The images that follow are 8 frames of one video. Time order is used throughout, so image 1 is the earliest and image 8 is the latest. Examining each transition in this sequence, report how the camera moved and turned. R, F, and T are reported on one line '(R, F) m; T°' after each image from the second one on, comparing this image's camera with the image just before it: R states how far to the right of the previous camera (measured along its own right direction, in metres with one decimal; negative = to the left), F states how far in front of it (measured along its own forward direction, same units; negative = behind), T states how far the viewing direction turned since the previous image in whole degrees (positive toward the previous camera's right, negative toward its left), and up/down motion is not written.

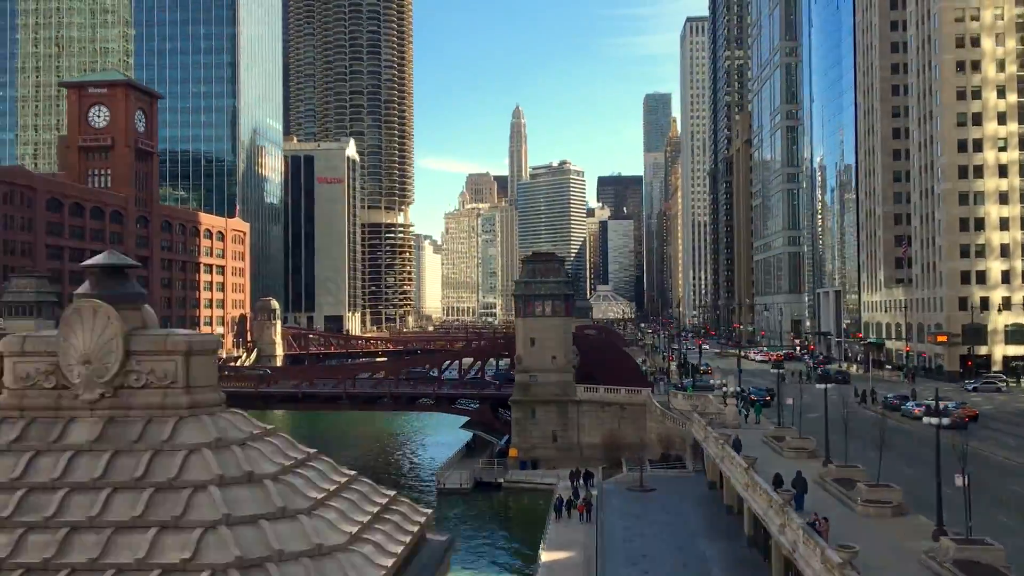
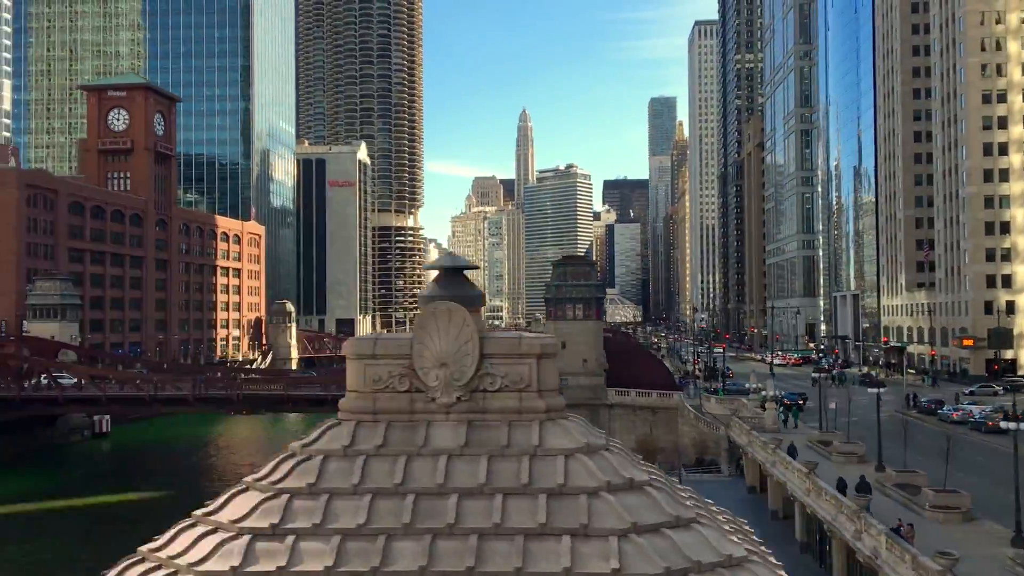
(-1.7, +0.1) m; 0°
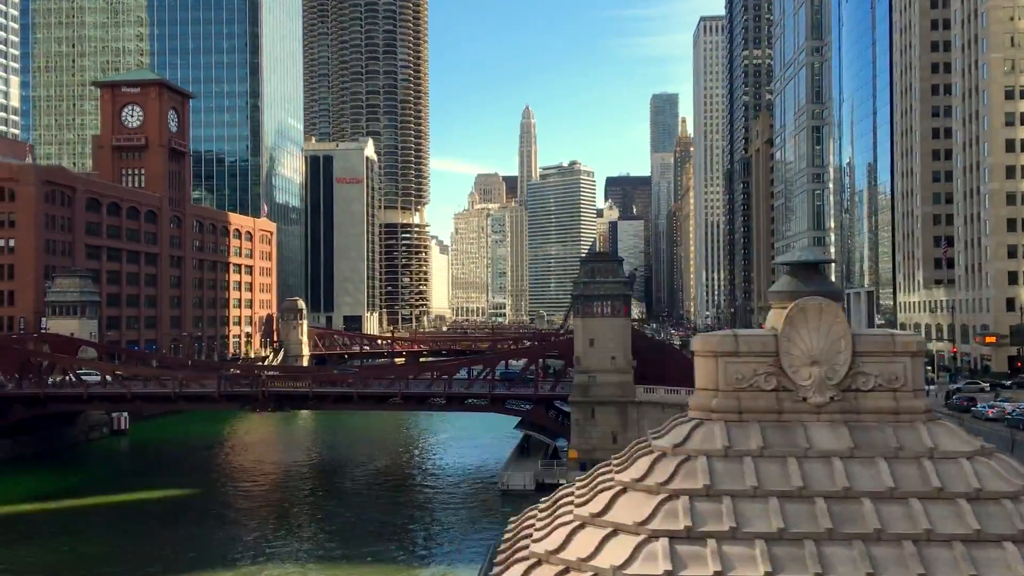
(-1.7, +0.2) m; 0°
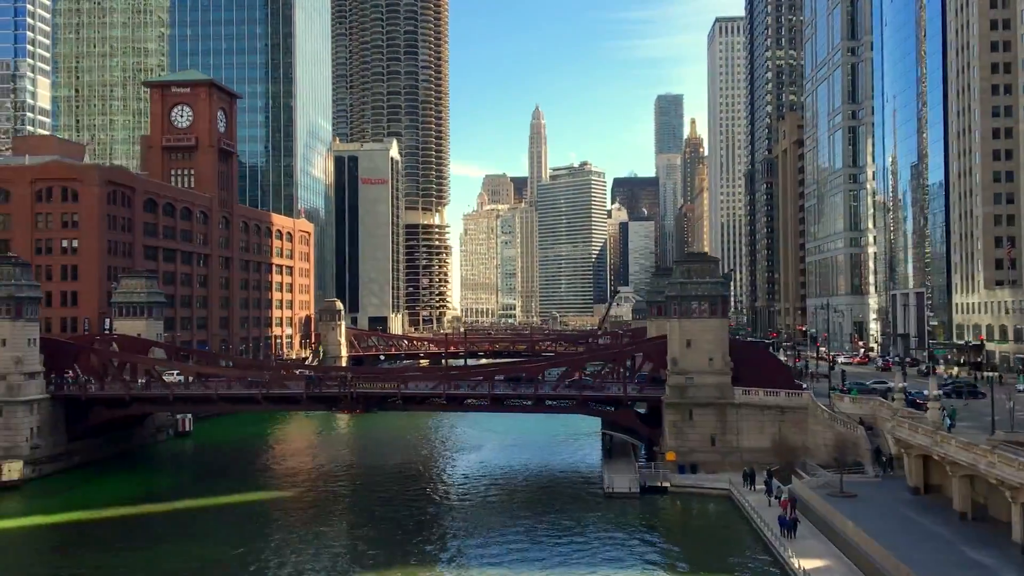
(-6.0, +0.4) m; 0°
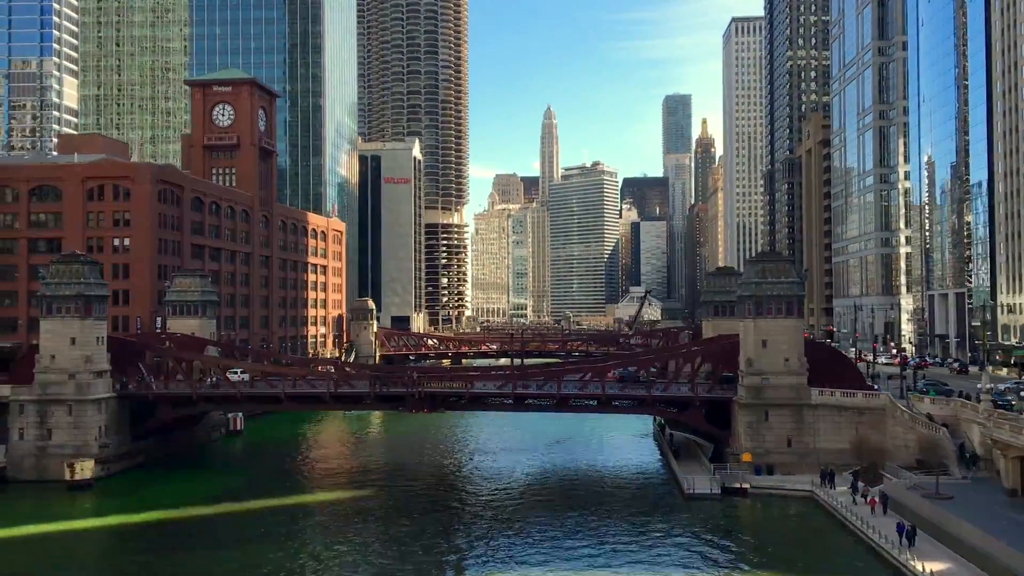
(-4.3, +0.3) m; 0°
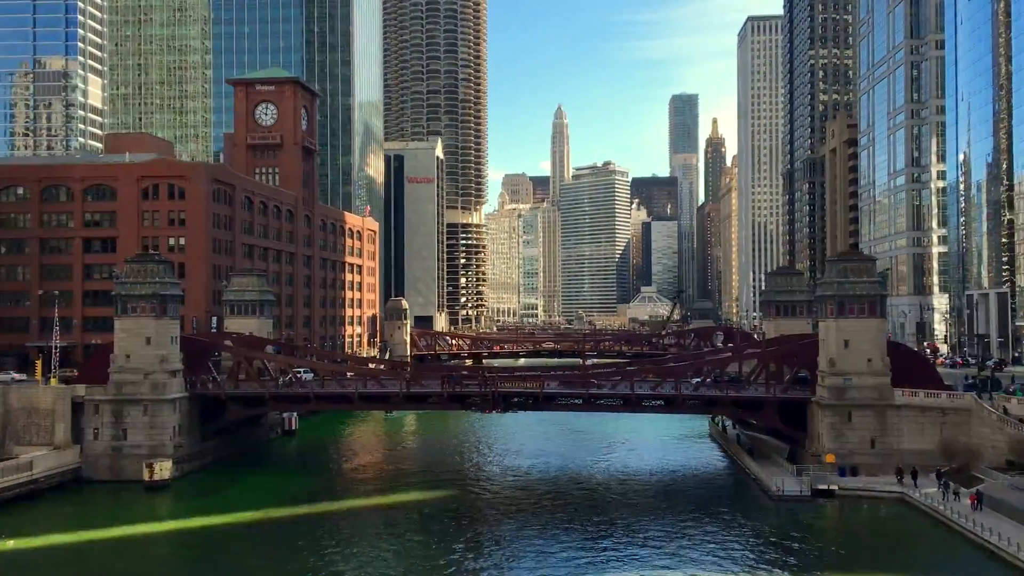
(-4.8, +0.2) m; 0°
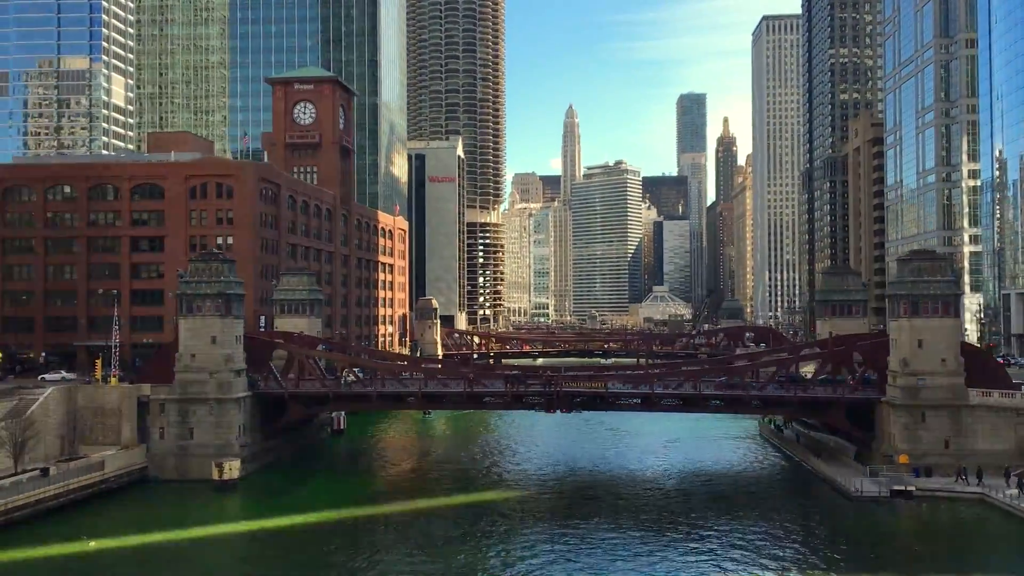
(-4.0, +0.3) m; 0°
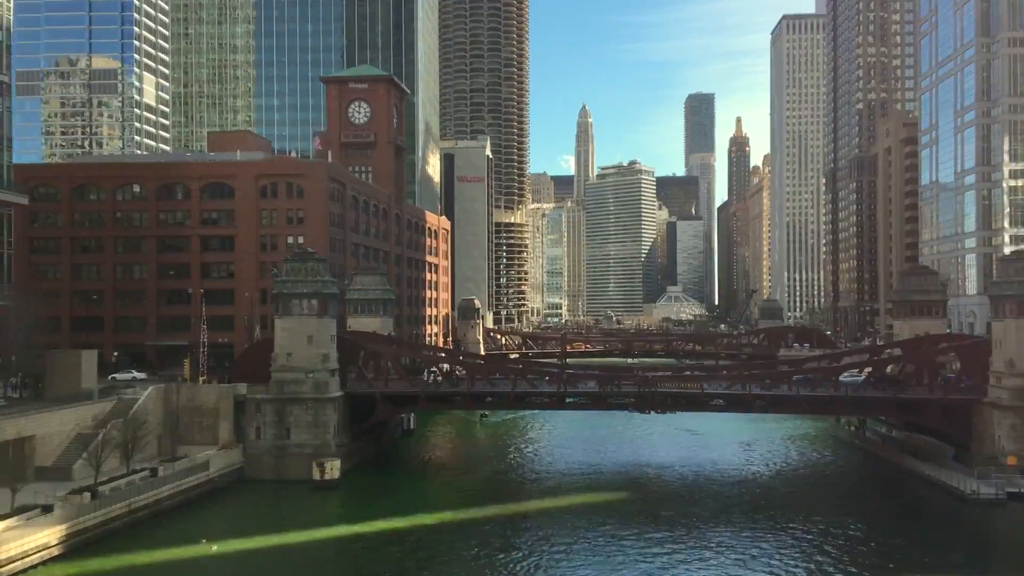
(-6.1, +0.2) m; 0°
